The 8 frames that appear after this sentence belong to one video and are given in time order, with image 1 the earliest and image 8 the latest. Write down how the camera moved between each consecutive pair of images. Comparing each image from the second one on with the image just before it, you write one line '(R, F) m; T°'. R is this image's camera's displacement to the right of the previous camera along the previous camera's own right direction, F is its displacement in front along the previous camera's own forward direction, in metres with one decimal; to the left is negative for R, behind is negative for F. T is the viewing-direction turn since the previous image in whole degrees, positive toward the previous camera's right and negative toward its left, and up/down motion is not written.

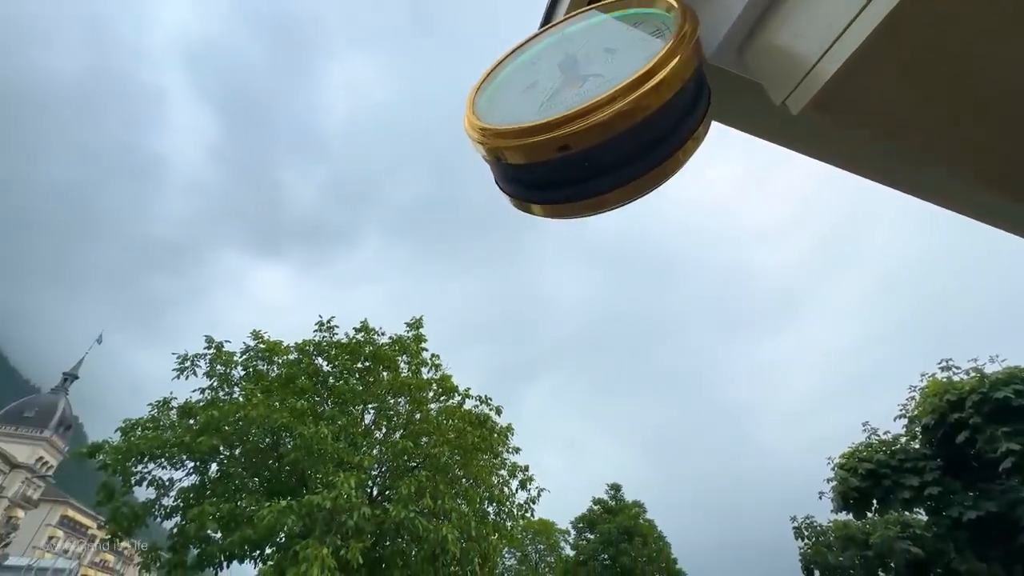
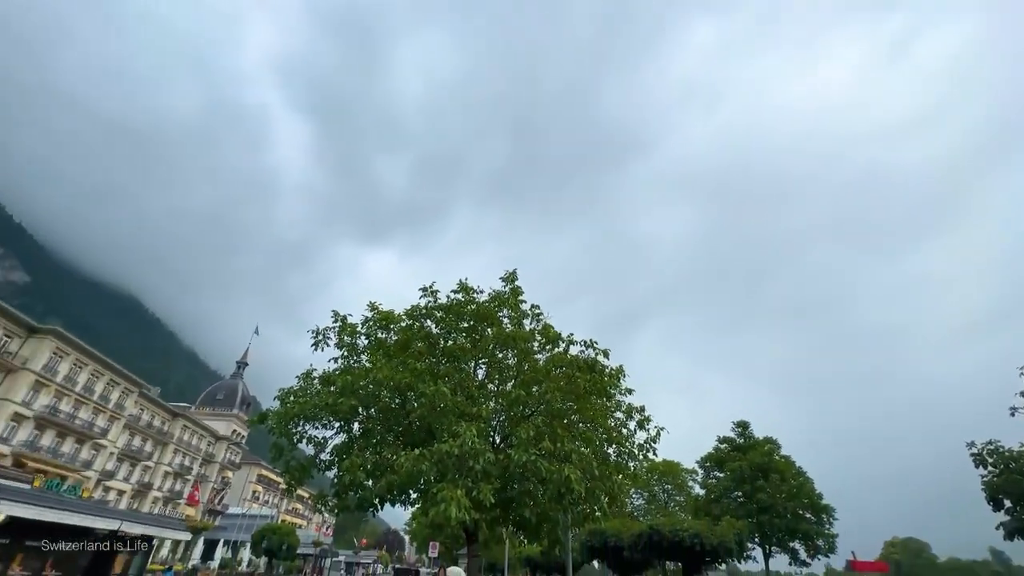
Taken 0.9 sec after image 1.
(+0.4, -0.1) m; -12°
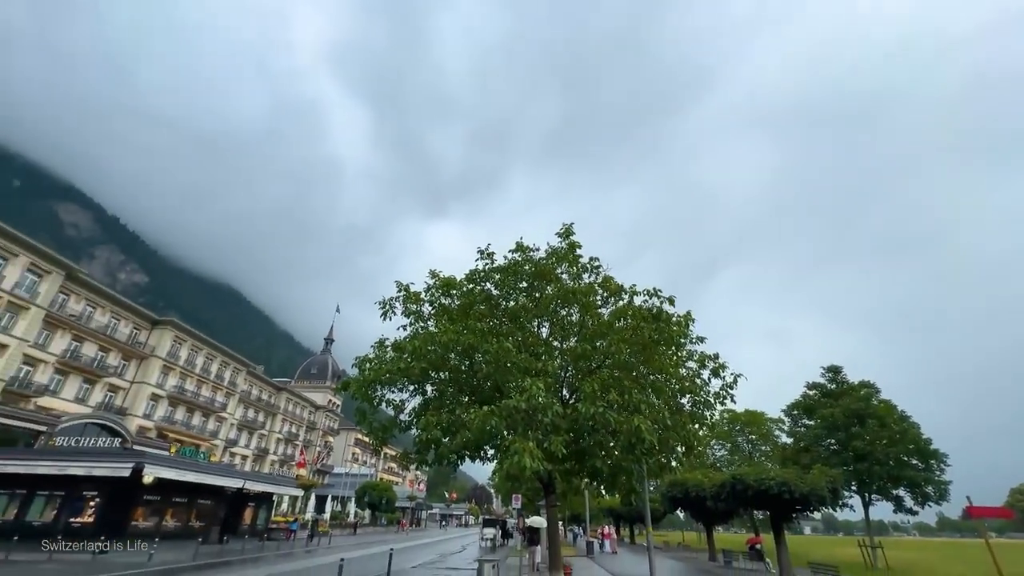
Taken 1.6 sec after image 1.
(+0.3, +0.1) m; -8°
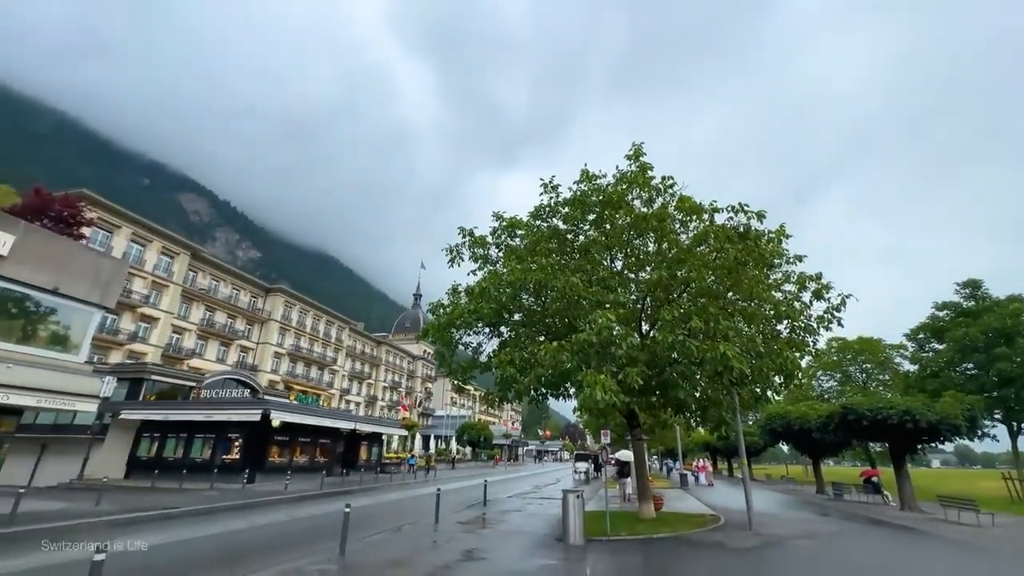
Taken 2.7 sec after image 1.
(+0.5, +0.4) m; -10°
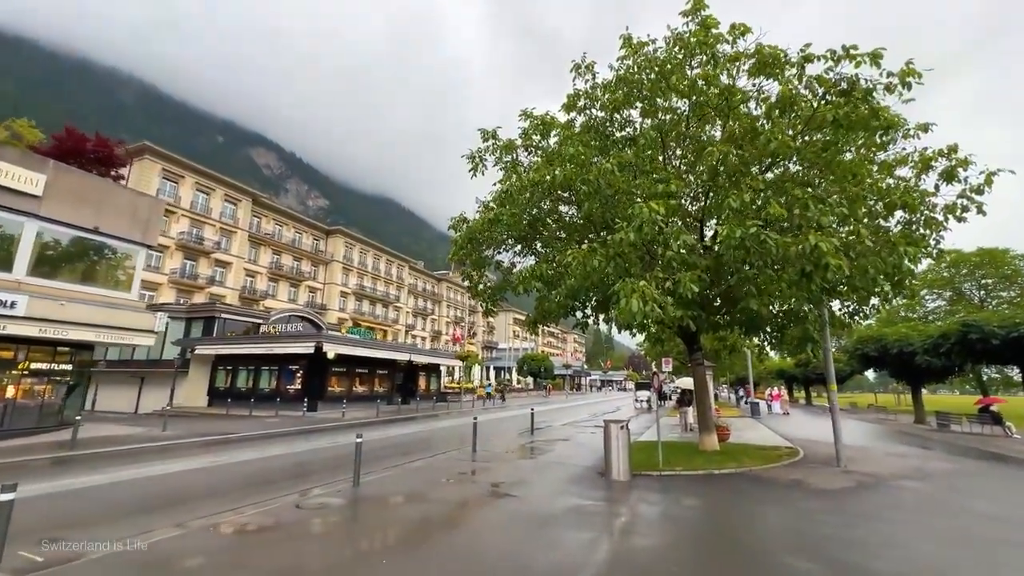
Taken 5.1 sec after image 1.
(+0.7, +1.8) m; -8°
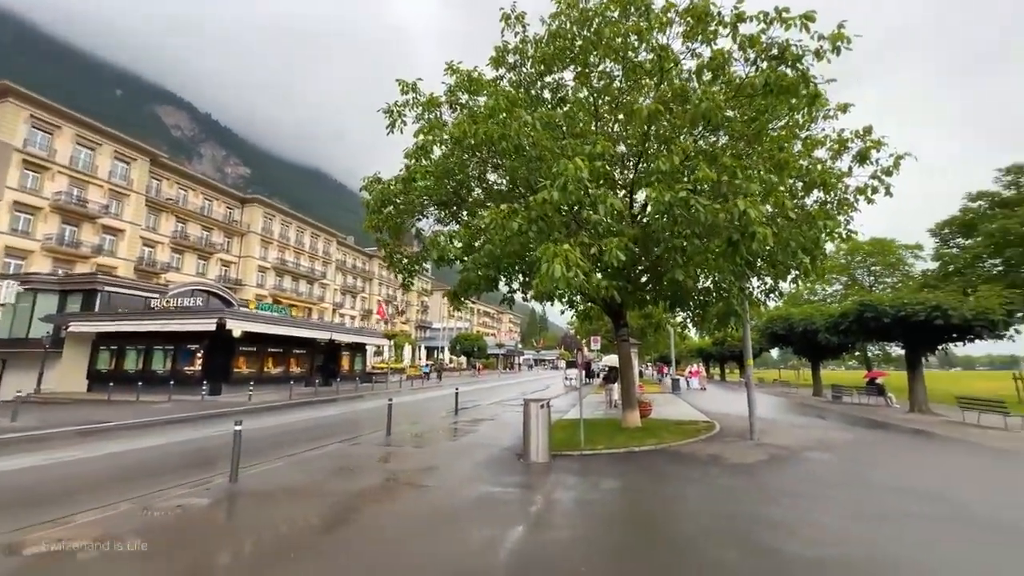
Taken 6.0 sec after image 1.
(+0.3, +0.8) m; +7°
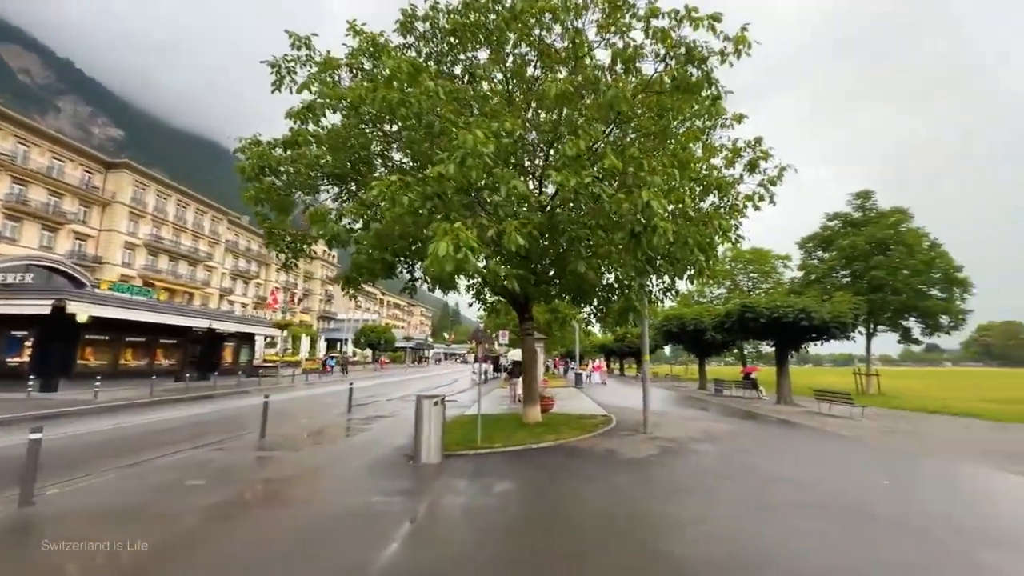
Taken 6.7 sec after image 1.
(+0.2, +0.5) m; +10°
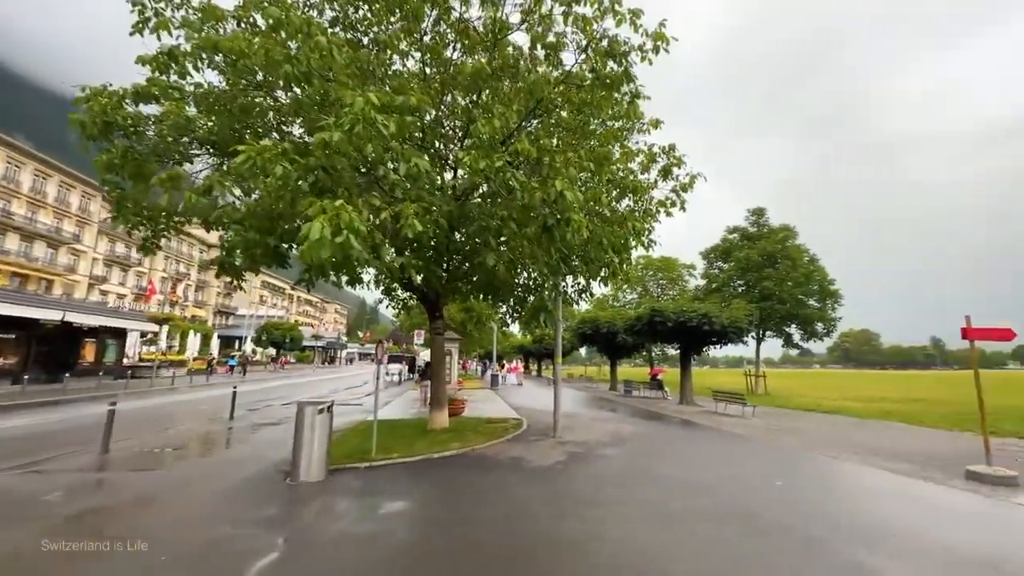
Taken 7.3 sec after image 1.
(+0.2, +0.6) m; +9°
